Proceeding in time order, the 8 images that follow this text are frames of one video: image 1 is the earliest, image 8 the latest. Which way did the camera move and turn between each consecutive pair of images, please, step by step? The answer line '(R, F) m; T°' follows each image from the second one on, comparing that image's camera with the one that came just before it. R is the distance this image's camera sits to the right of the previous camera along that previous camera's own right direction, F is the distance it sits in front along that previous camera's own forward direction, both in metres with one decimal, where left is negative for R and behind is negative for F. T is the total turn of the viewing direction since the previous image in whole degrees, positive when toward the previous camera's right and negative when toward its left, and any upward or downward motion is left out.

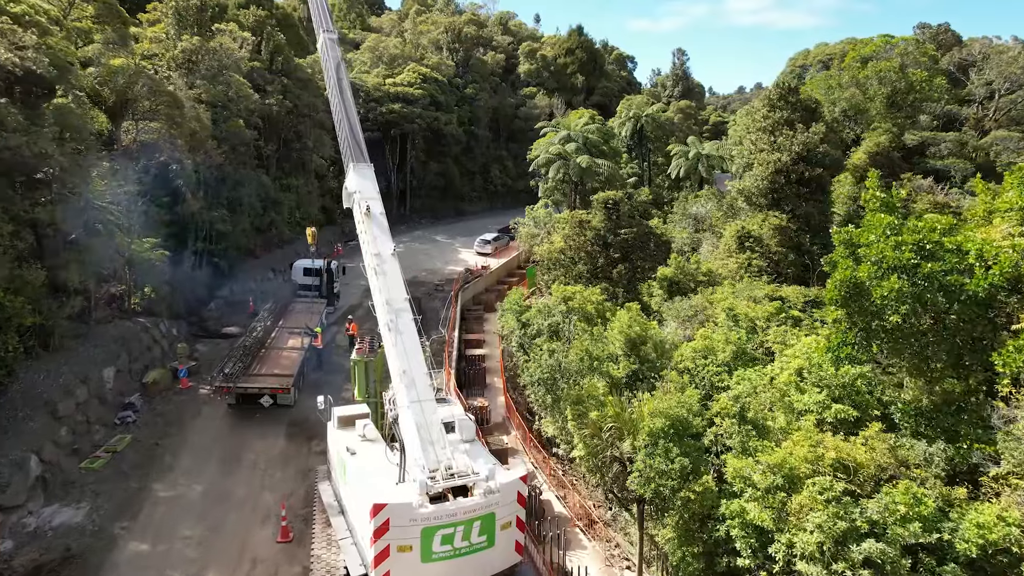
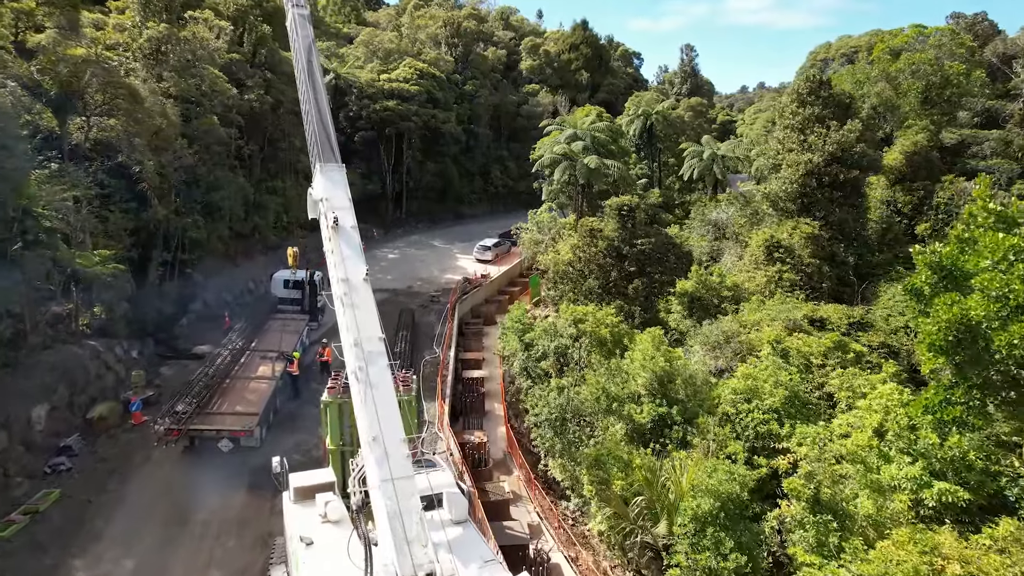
(0.0, +2.0) m; 0°
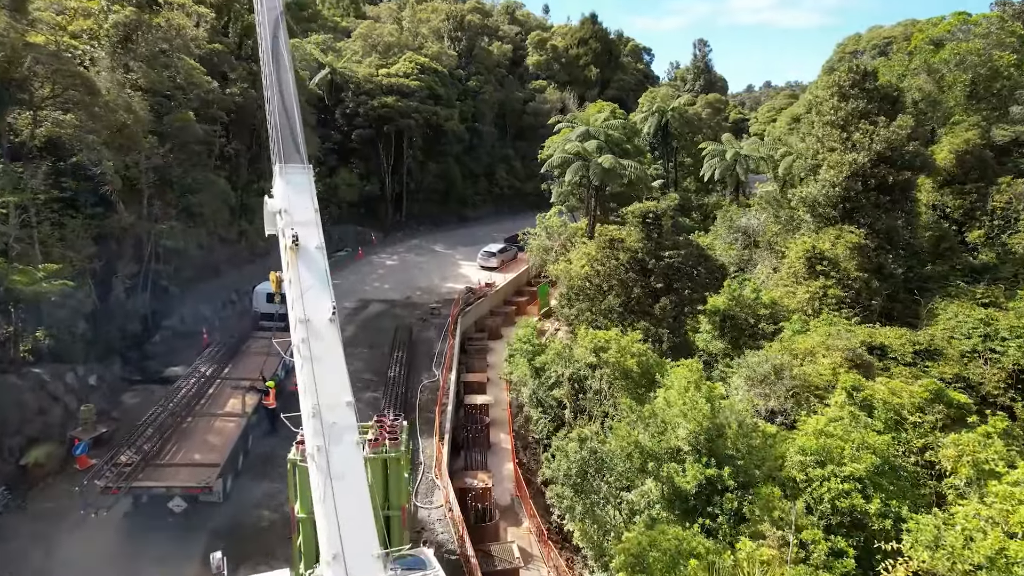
(-0.1, +1.9) m; 0°
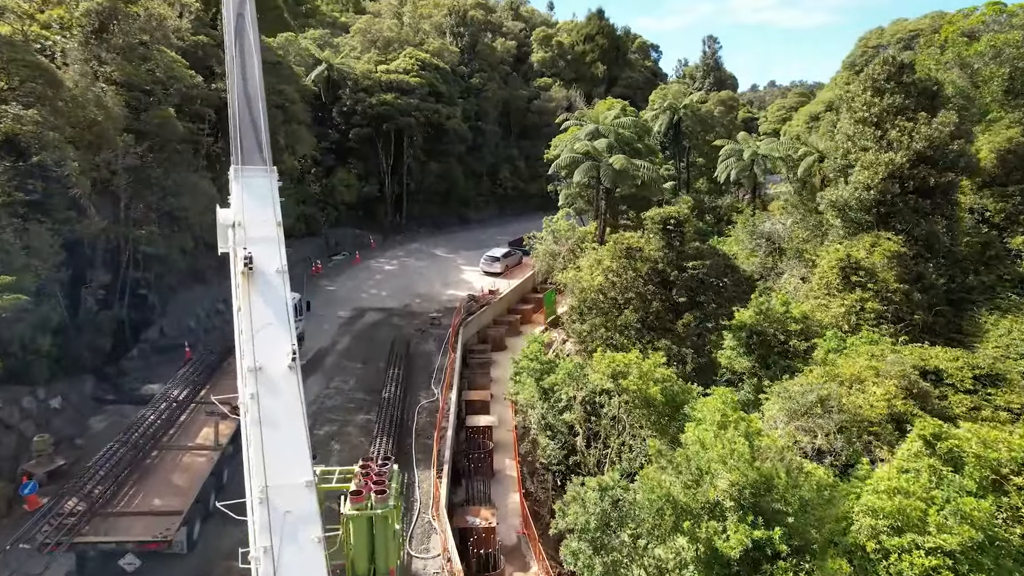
(-0.1, +1.3) m; 0°
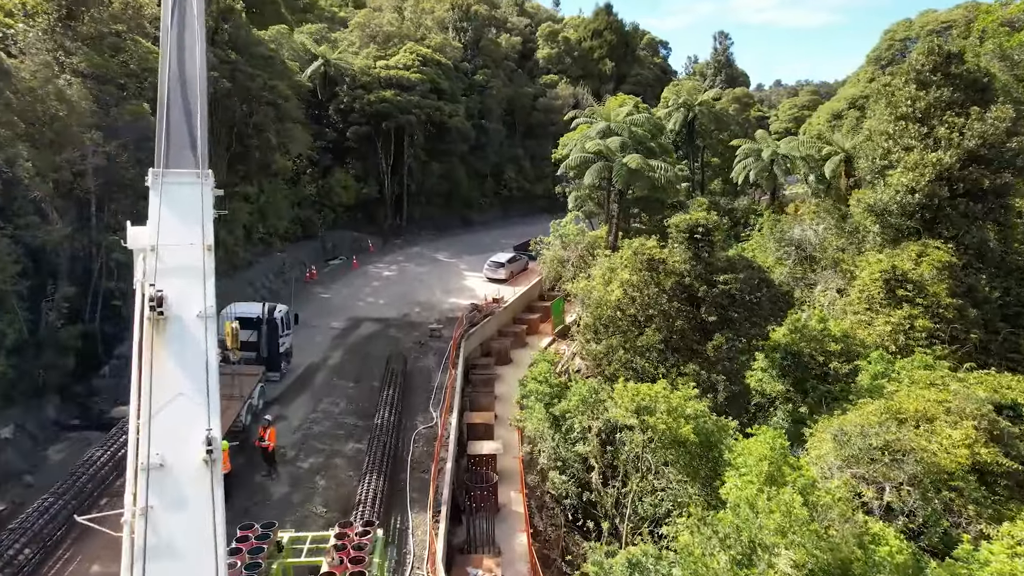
(0.0, +1.4) m; 0°
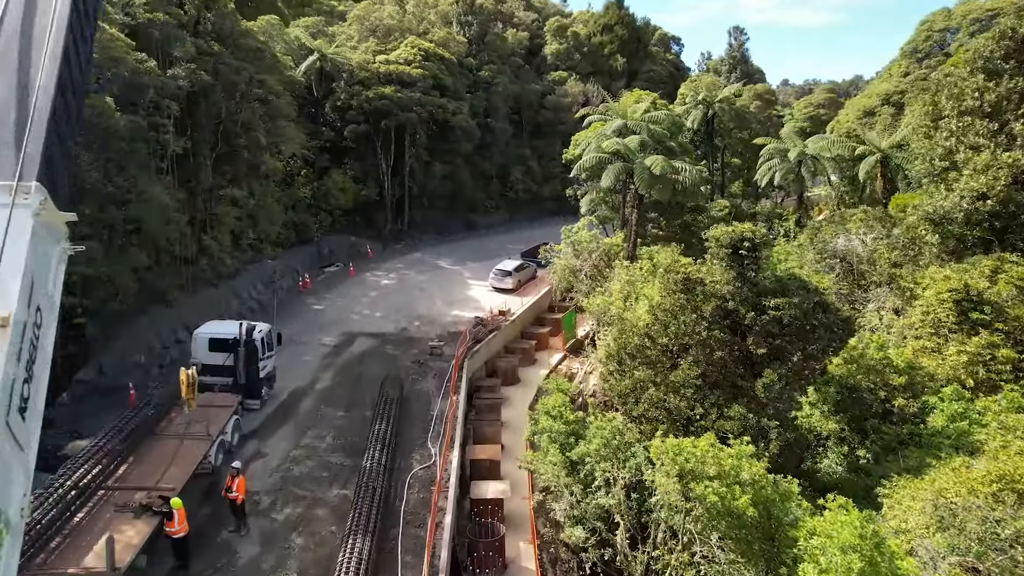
(-0.1, +1.7) m; 0°
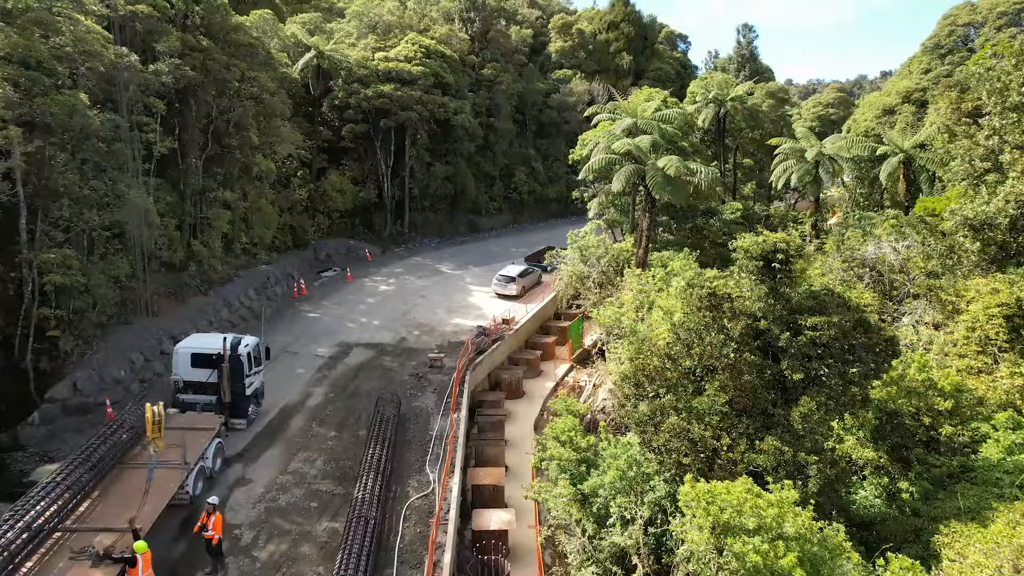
(0.0, +1.0) m; 0°
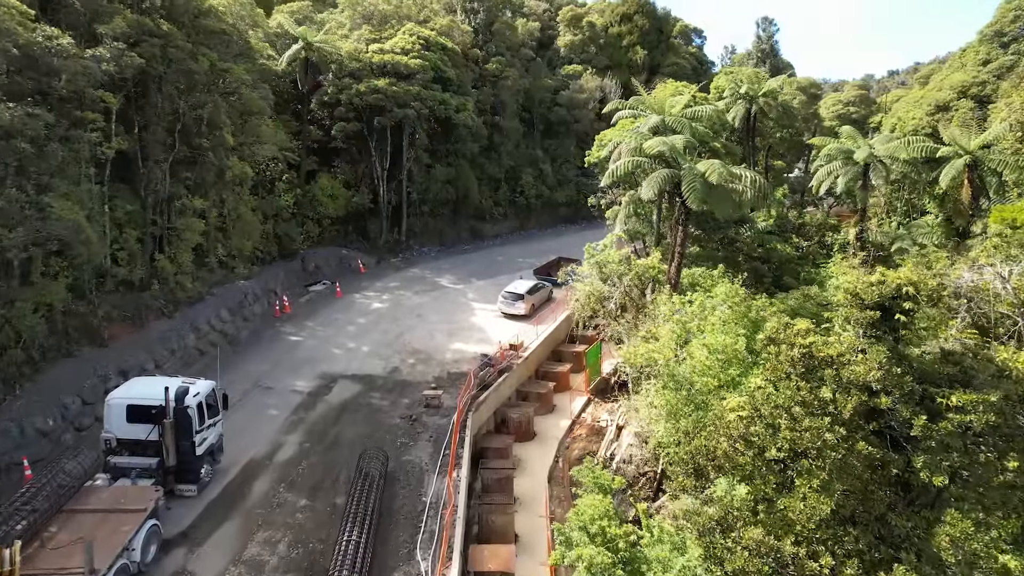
(-0.1, +2.4) m; 0°
